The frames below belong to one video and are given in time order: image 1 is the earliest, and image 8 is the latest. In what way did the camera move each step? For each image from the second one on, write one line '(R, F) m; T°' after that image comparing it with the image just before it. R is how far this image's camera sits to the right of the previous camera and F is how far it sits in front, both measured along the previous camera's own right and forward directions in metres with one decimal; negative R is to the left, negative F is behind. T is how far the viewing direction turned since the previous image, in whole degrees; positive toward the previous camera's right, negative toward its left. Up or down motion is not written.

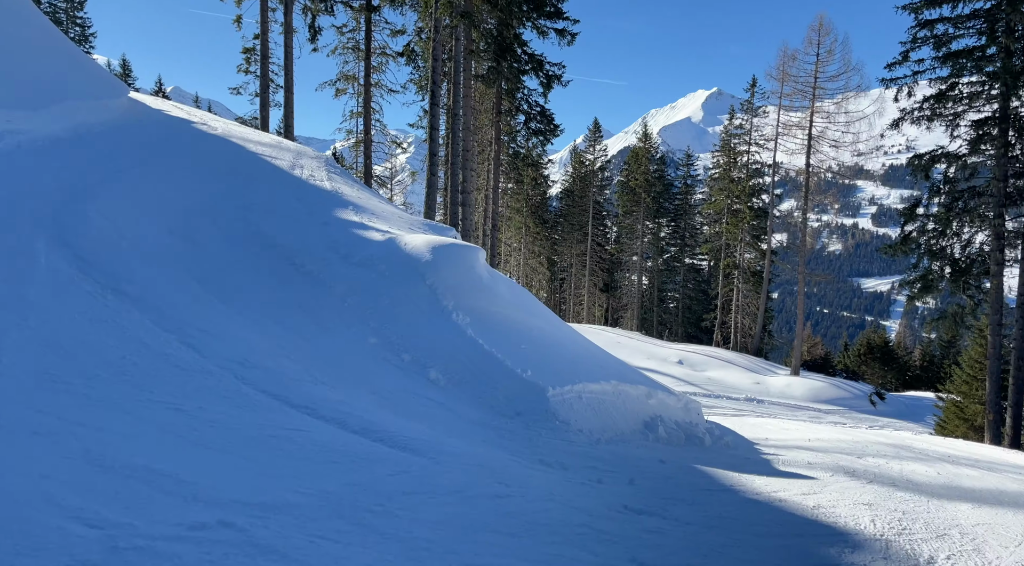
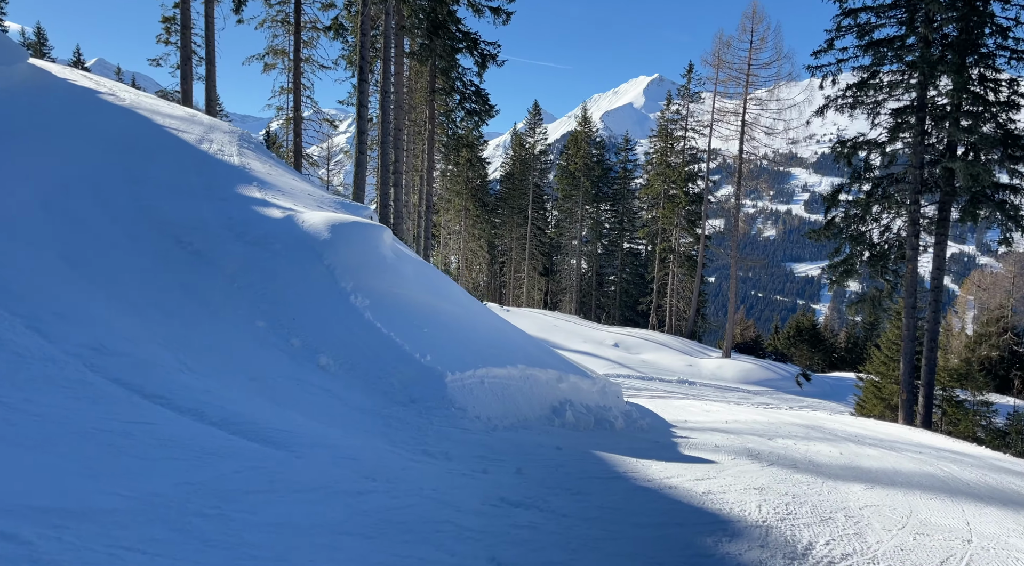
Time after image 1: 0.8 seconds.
(+0.2, +0.2) m; +4°
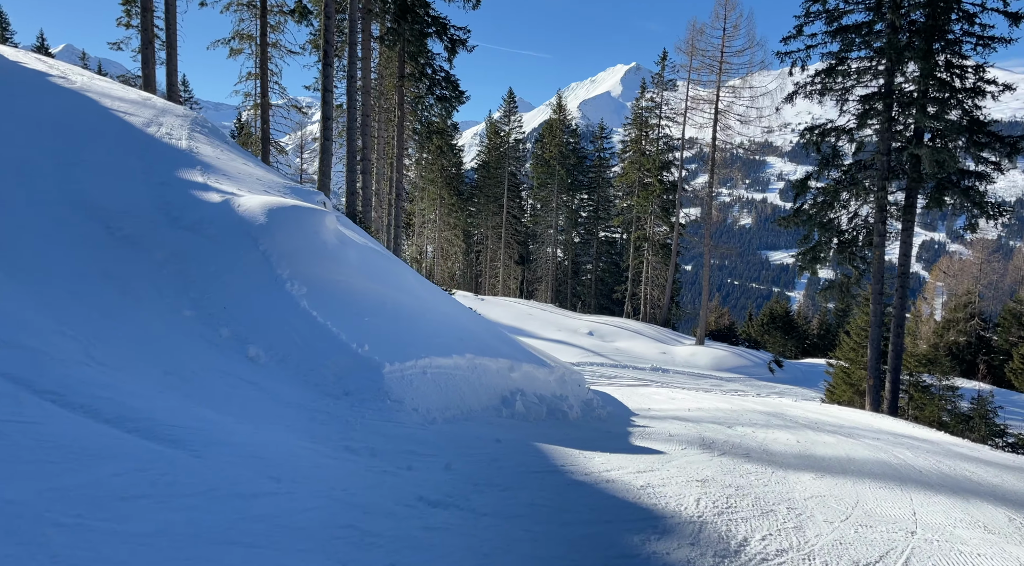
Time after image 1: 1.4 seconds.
(+0.2, +0.2) m; +2°
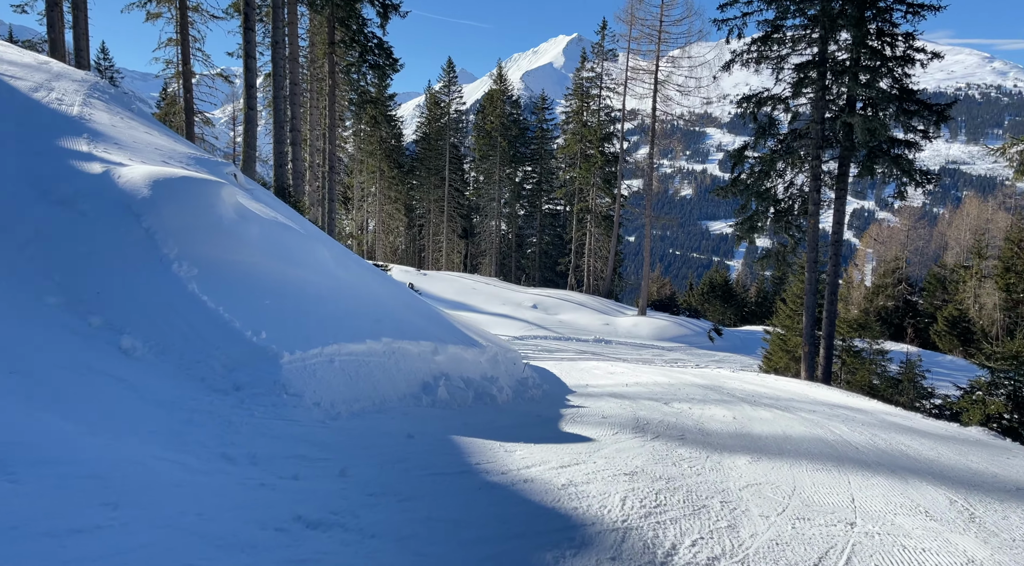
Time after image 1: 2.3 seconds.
(+0.1, +0.3) m; +4°
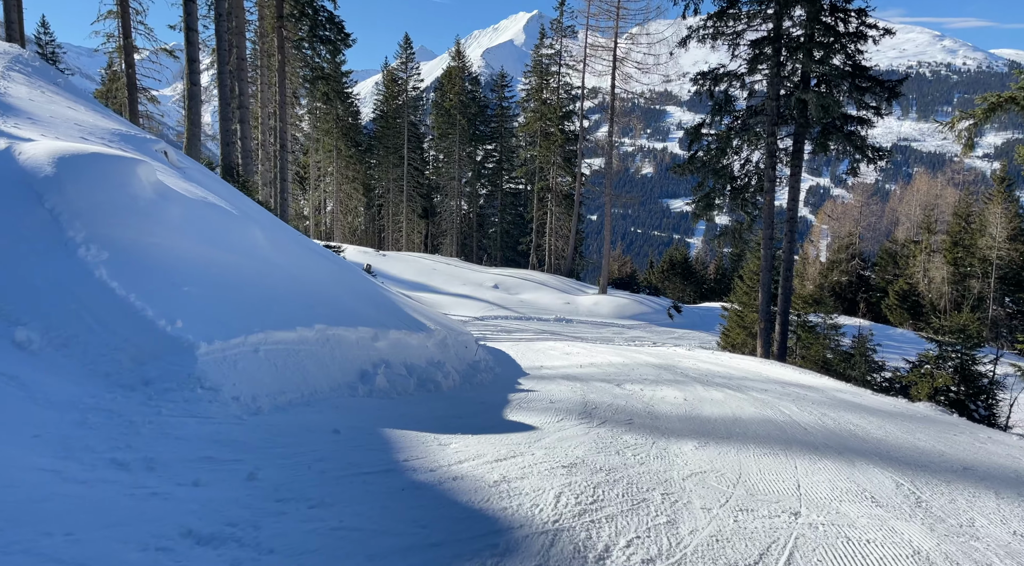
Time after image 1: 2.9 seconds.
(+0.1, +0.2) m; +3°
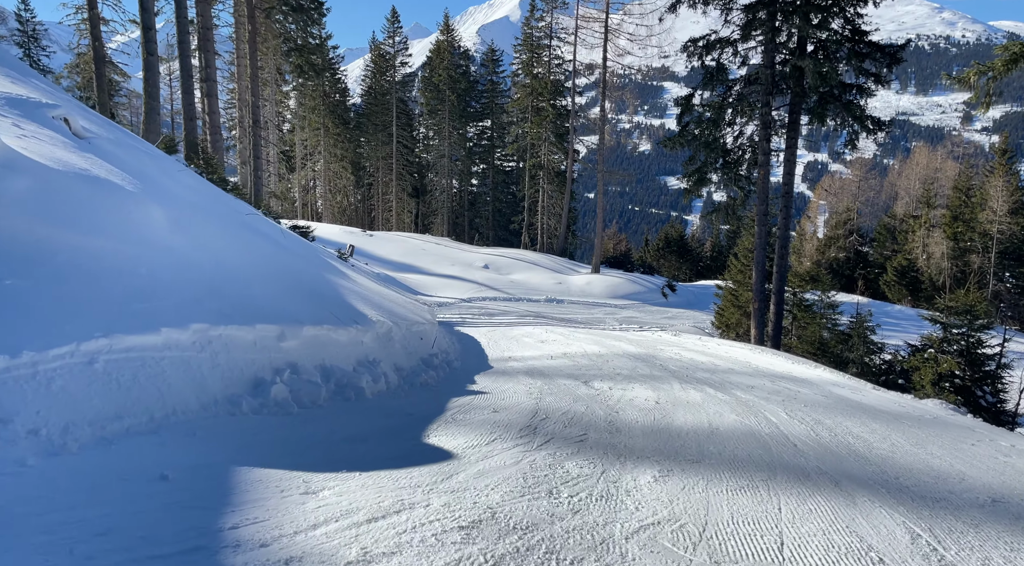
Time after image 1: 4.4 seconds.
(+0.3, +0.8) m; 0°
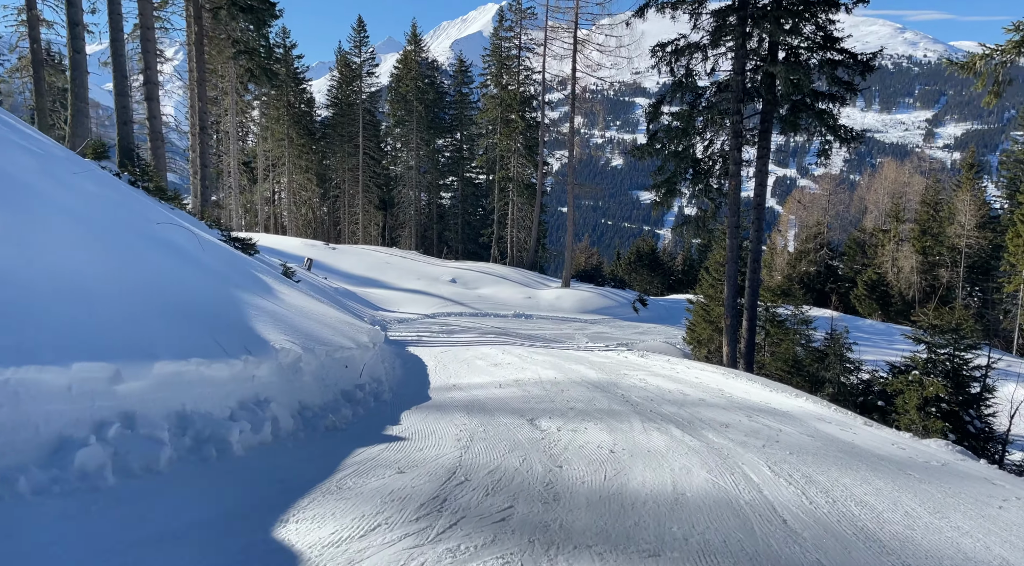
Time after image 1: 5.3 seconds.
(+0.3, +0.9) m; +2°
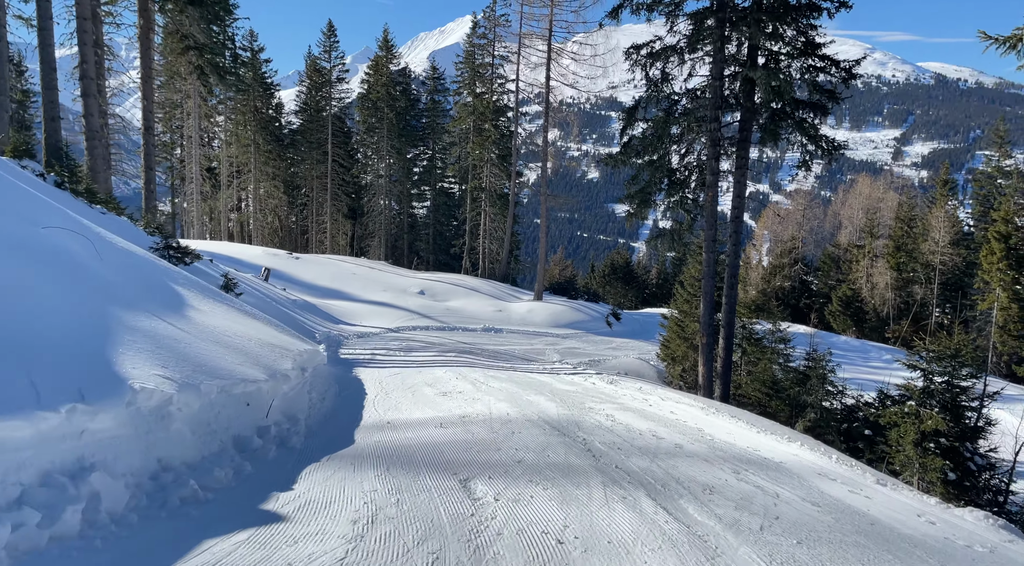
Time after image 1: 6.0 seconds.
(+0.2, +1.0) m; +2°
